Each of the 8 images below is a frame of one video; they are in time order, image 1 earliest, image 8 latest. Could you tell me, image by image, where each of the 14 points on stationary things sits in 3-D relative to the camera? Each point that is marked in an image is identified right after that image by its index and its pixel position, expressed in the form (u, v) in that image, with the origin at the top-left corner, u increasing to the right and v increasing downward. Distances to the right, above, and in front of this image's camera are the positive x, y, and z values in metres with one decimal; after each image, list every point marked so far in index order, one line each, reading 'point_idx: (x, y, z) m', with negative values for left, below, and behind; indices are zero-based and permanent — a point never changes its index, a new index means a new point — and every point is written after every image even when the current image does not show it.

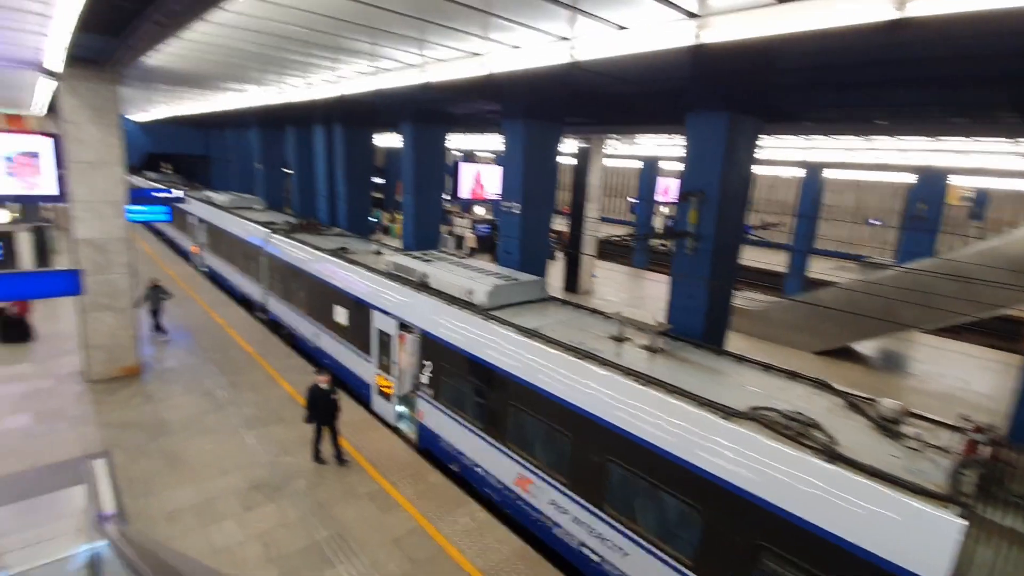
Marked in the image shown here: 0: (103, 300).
0: (-8.1, -0.2, +10.2) m
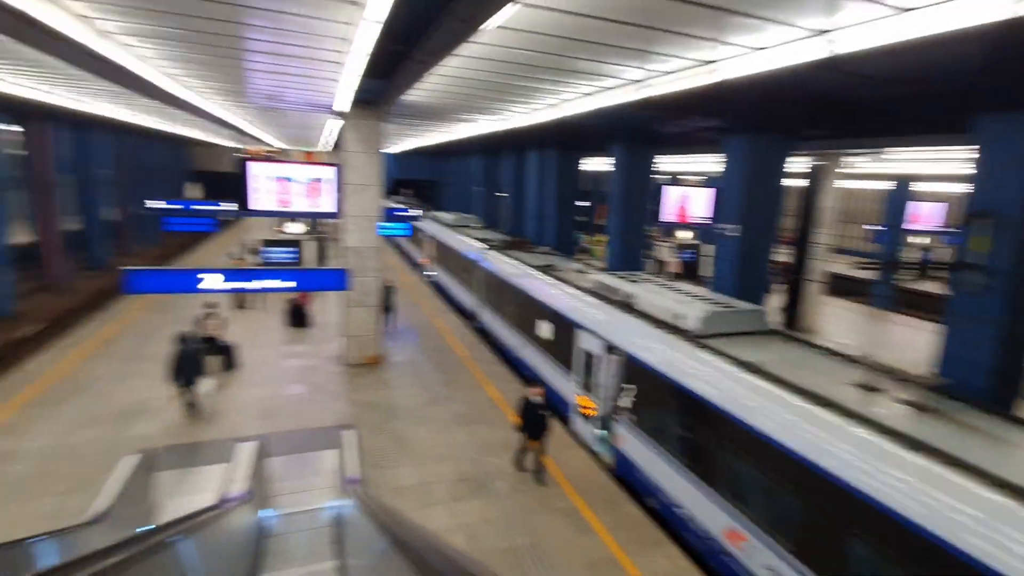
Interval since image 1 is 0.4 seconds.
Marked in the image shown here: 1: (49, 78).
0: (-3.6, -0.2, +12.1) m
1: (-7.3, +3.2, +8.1) m
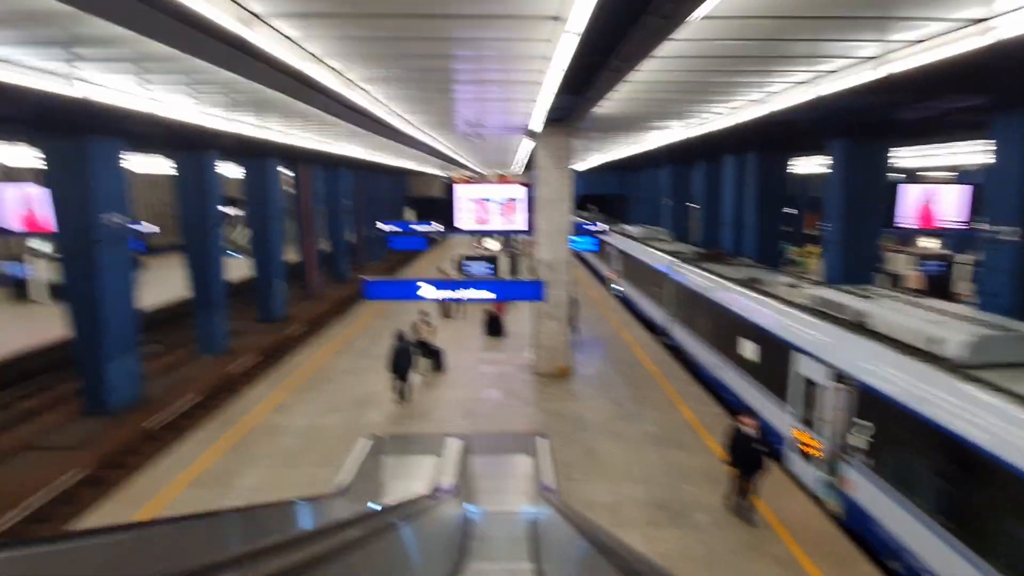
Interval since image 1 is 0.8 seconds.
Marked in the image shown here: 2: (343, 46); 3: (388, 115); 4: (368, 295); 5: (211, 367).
0: (+0.9, -0.5, +12.4) m
1: (-3.9, +3.1, +10.0) m
2: (-1.7, +2.3, +4.9) m
3: (-2.3, +3.2, +9.5) m
4: (-2.3, -0.1, +8.4) m
5: (-6.8, -1.8, +11.7) m
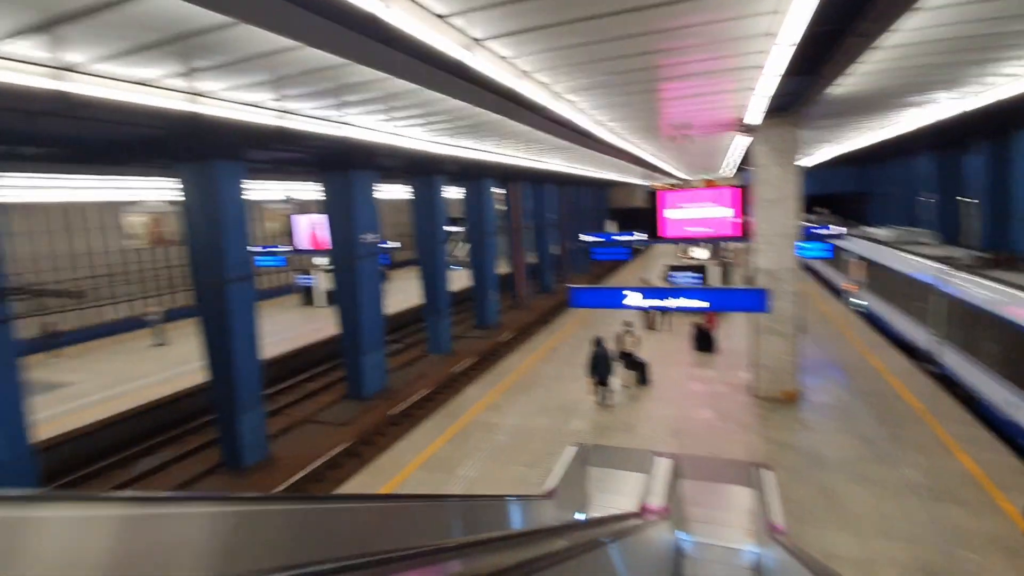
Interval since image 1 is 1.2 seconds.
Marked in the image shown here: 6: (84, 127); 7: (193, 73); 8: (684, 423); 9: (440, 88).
0: (+5.6, -0.8, +11.0) m
1: (+0.3, +2.9, +10.7) m
2: (+0.4, +2.3, +5.0) m
3: (+1.6, +3.0, +9.6) m
4: (+1.1, -0.2, +8.5) m
5: (-1.9, -2.0, +13.2) m
6: (-5.7, +2.2, +6.8) m
7: (-2.6, +1.7, +4.1) m
8: (+3.2, -2.5, +9.5) m
9: (-0.7, +2.0, +5.2) m
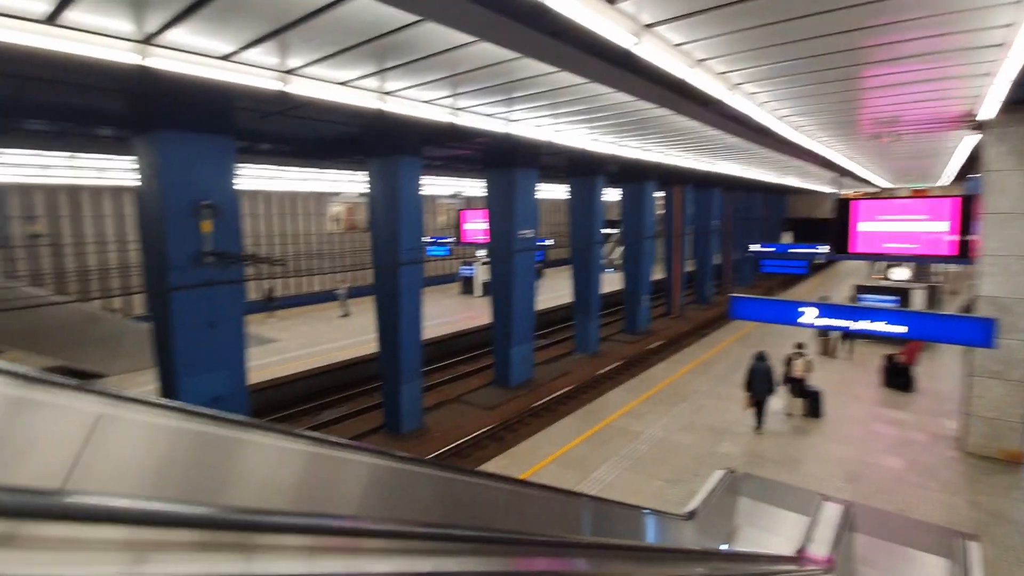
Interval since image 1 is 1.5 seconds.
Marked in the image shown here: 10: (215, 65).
0: (+8.4, -1.4, +8.9) m
1: (+3.5, +2.8, +10.0) m
2: (+2.0, +2.2, +4.6) m
3: (+4.5, +2.8, +8.6) m
4: (+3.4, -0.4, +7.7) m
5: (+1.8, -2.0, +13.1) m
6: (-3.3, +2.6, +8.1) m
7: (-1.2, +1.9, +4.6) m
8: (+5.5, -2.9, +8.1) m
9: (+1.0, +2.0, +5.1) m
10: (-2.4, +1.8, +4.1) m
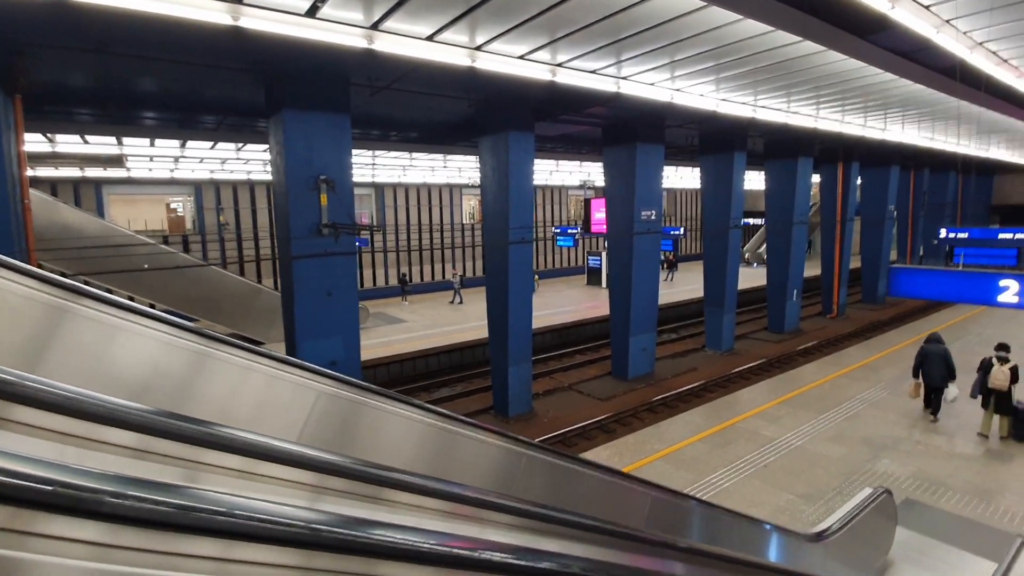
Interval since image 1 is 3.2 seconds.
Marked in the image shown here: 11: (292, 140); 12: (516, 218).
0: (+9.9, -1.3, +6.0) m
1: (+5.6, +3.0, +8.4) m
2: (+2.7, +2.5, +3.6) m
3: (+6.2, +2.9, +6.8) m
4: (+4.8, -0.2, +6.2) m
5: (+4.6, -1.7, +11.8) m
6: (-1.6, +3.0, +8.2) m
7: (-0.4, +2.3, +4.4) m
8: (+6.9, -2.7, +6.0) m
9: (+1.8, +2.3, +4.2) m
10: (-1.7, +2.2, +4.2) m
11: (-2.9, +1.9, +6.7) m
12: (+0.1, +1.2, +8.8) m
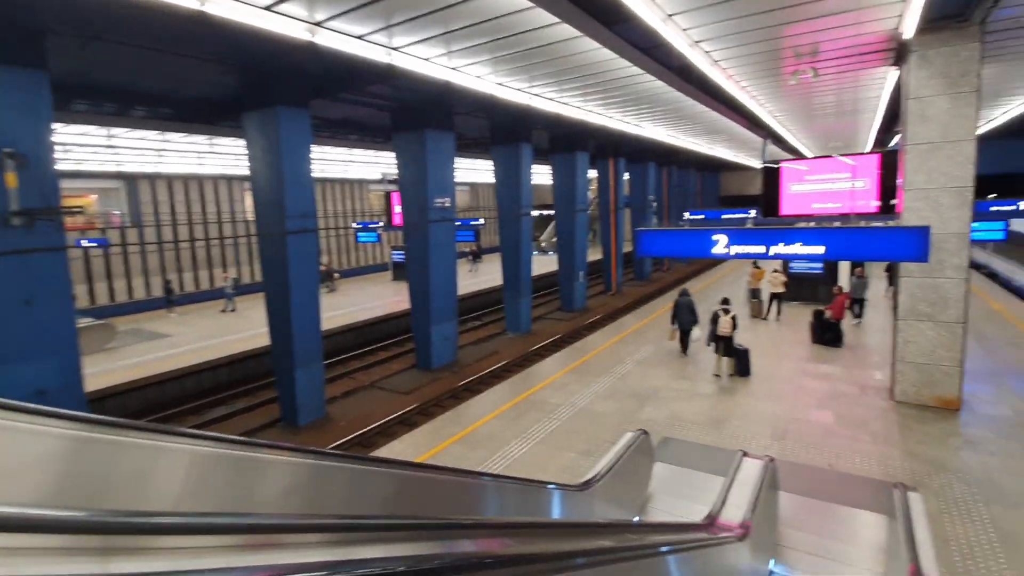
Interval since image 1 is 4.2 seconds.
0: (+7.0, -0.5, +8.7) m
1: (+1.9, +3.4, +9.4) m
2: (+0.8, +2.8, +3.9) m
3: (+2.9, +3.4, +8.1) m
4: (+2.1, +0.2, +7.1) m
5: (0.0, -1.4, +12.4) m
6: (-4.8, +3.0, +6.8) m
7: (-2.3, +2.4, +3.6) m
8: (+4.2, -2.1, +7.7) m
9: (-0.2, +2.6, +4.2) m
10: (-3.5, +2.2, +3.0) m
11: (-5.4, +1.9, +4.9) m
12: (-3.4, +1.3, +7.9) m
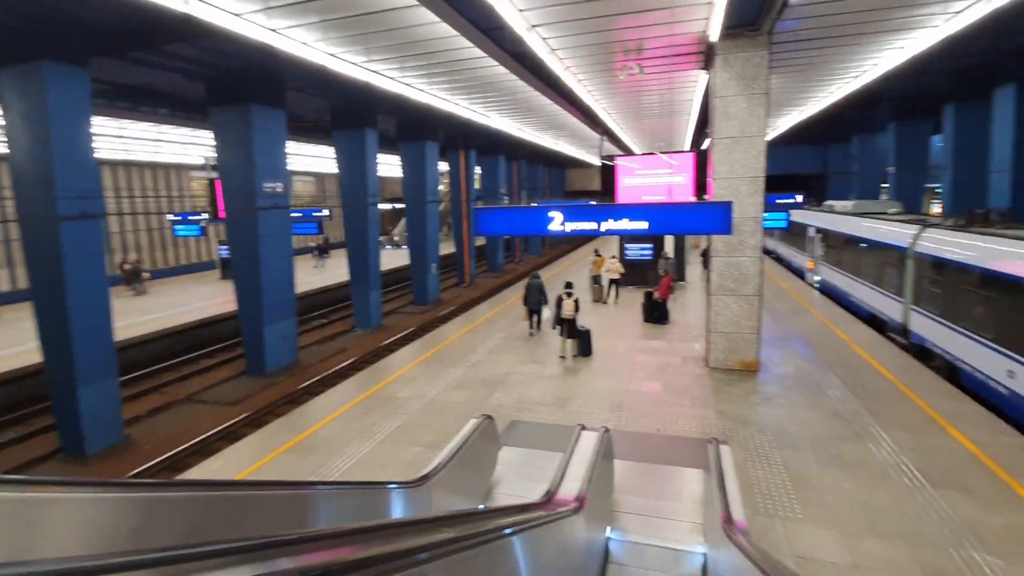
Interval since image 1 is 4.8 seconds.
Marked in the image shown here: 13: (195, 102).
0: (+4.2, -0.2, +10.0) m
1: (-1.0, +3.6, +9.2) m
2: (-0.5, +2.9, +3.6) m
3: (+0.4, +3.7, +8.3) m
4: (-0.1, +0.4, +7.1) m
5: (-3.4, -1.2, +11.6) m
6: (-6.7, +3.0, +4.9) m
7: (-3.4, +2.4, +2.5) m
8: (+1.9, -1.8, +8.3) m
9: (-1.6, +2.7, +3.7) m
10: (-4.4, +2.2, +1.6) m
11: (-6.7, +1.8, +2.9) m
12: (-5.6, +1.3, +6.4) m
13: (-6.5, +3.7, +10.5) m
